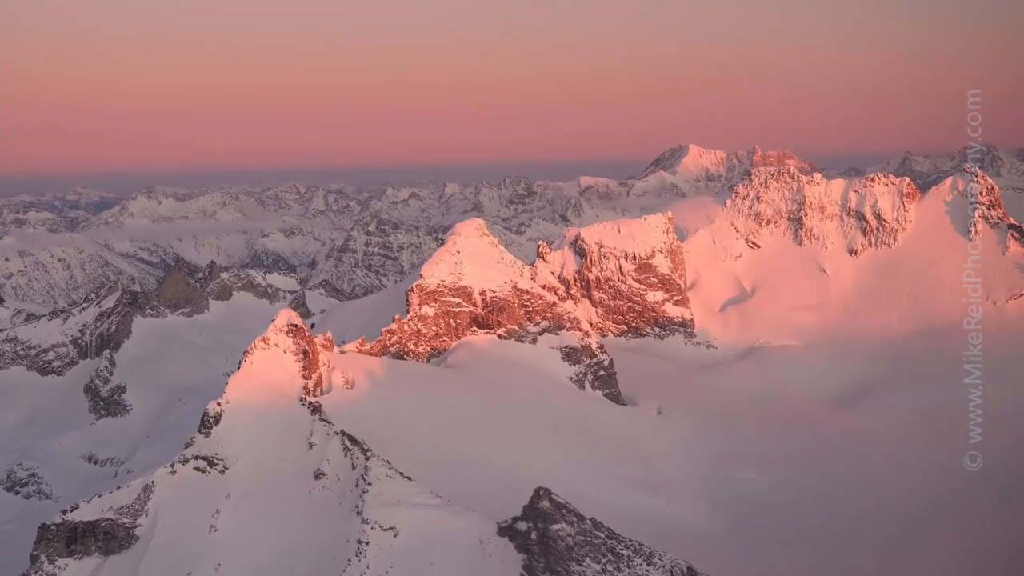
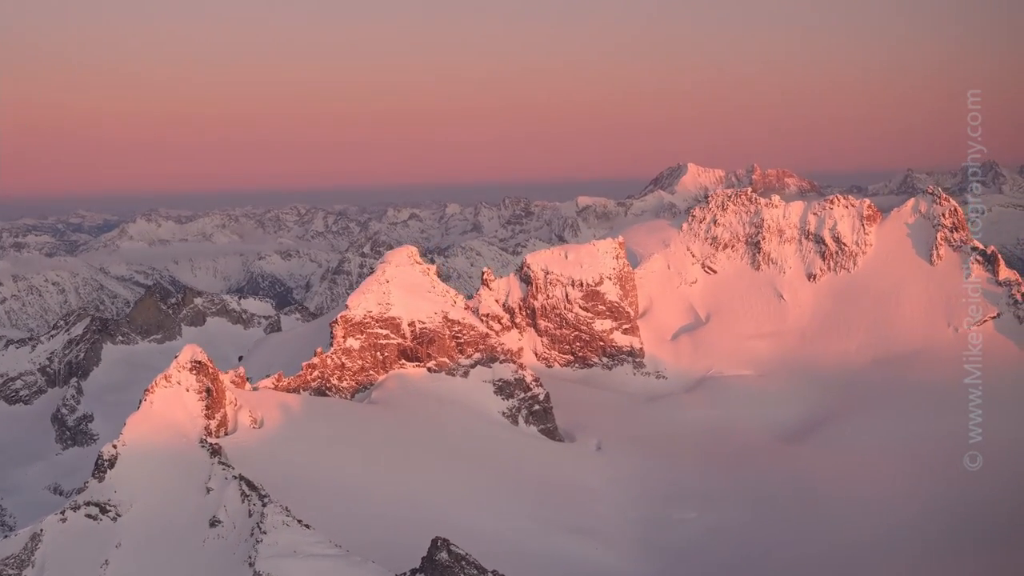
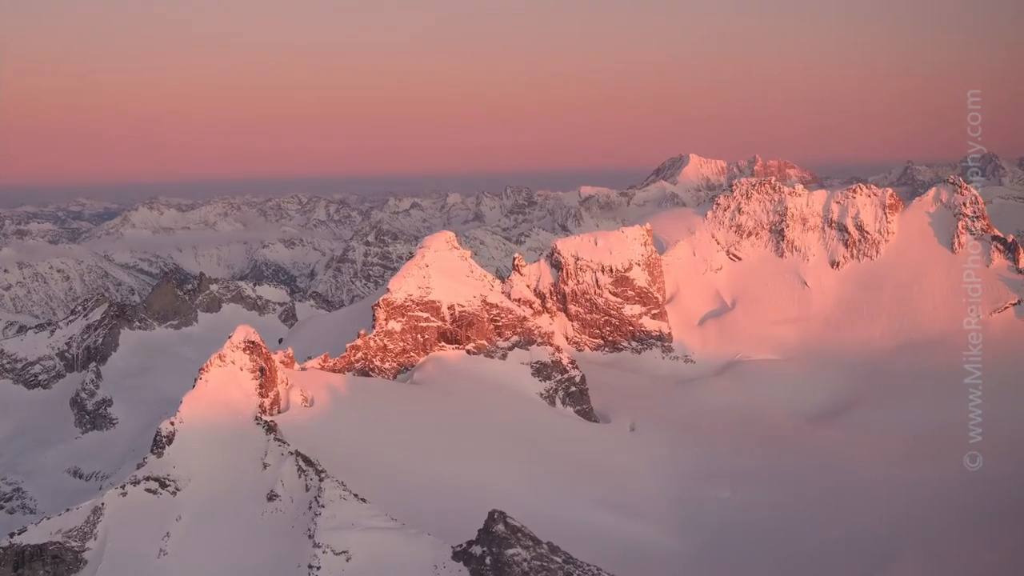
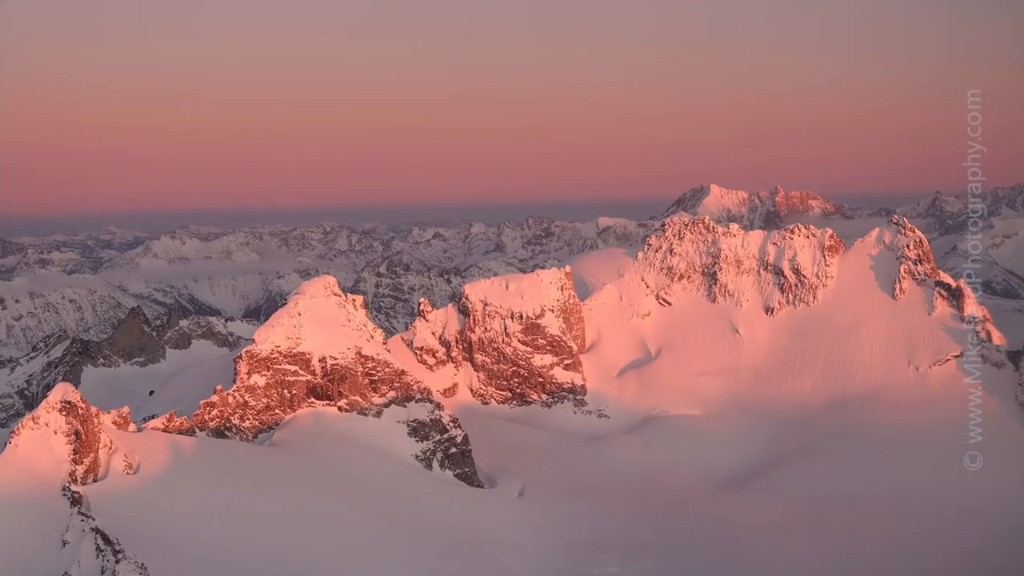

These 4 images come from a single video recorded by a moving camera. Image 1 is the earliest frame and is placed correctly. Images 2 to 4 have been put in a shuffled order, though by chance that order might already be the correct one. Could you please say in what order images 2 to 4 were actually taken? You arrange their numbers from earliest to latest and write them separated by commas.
3, 2, 4
